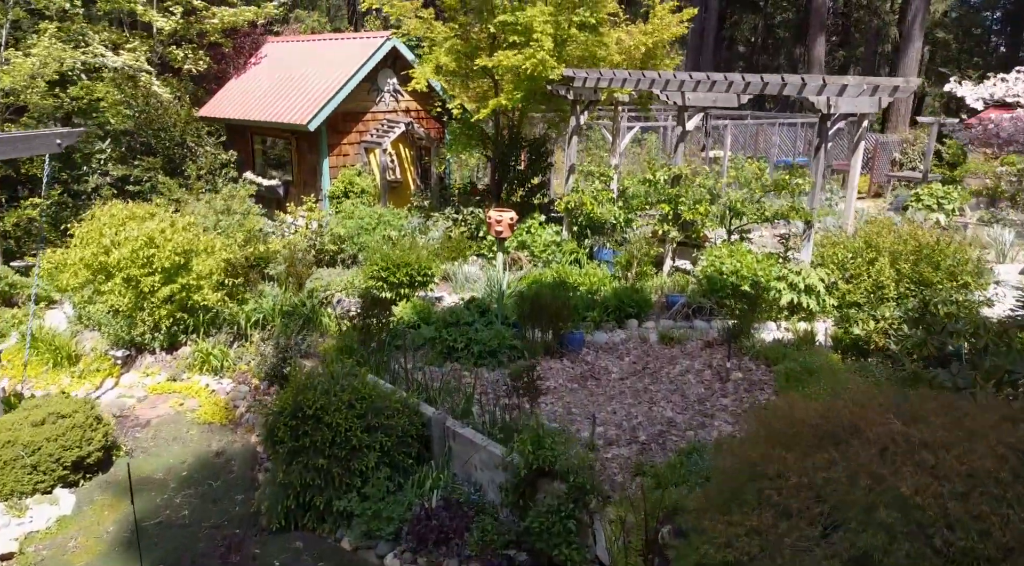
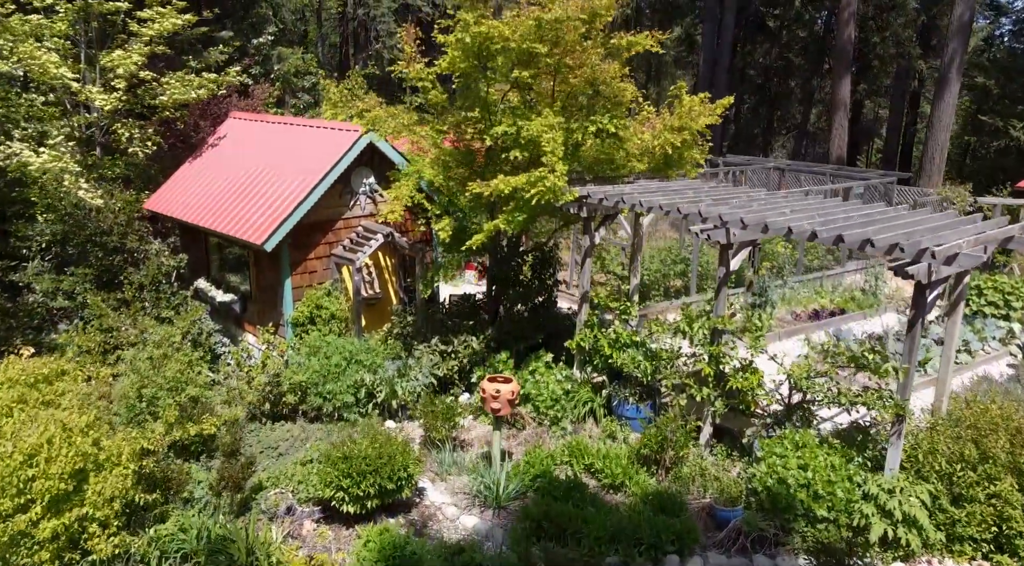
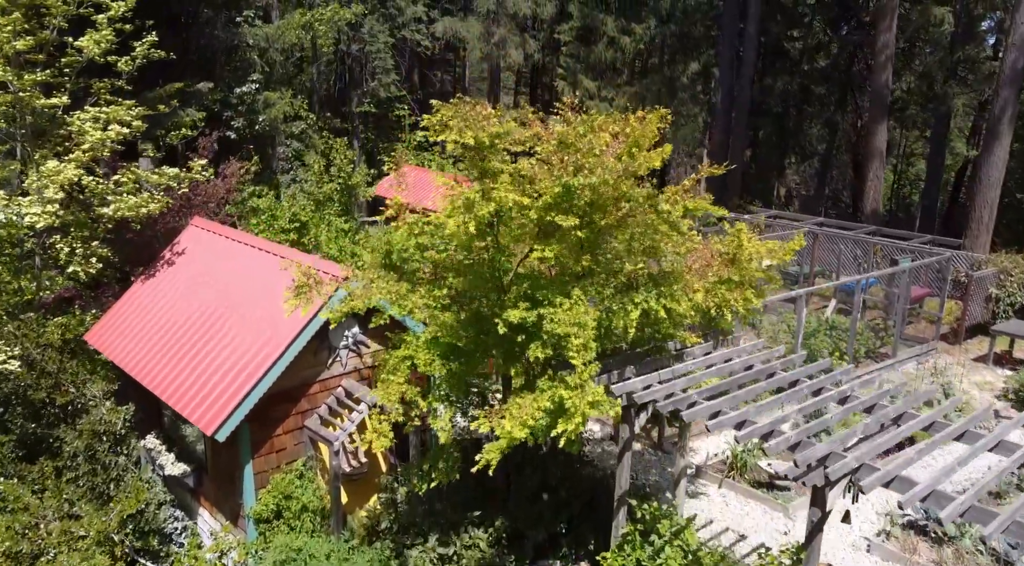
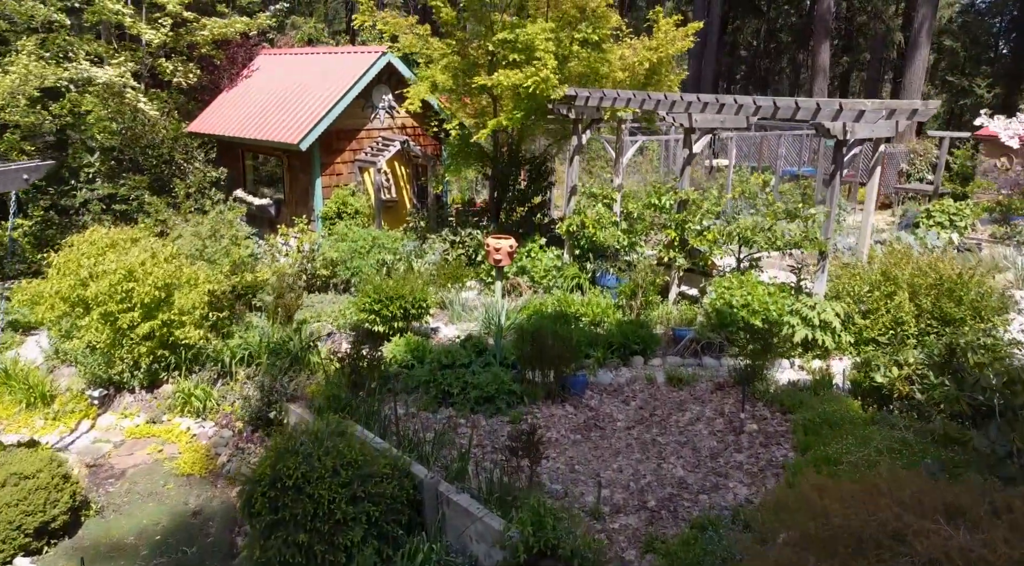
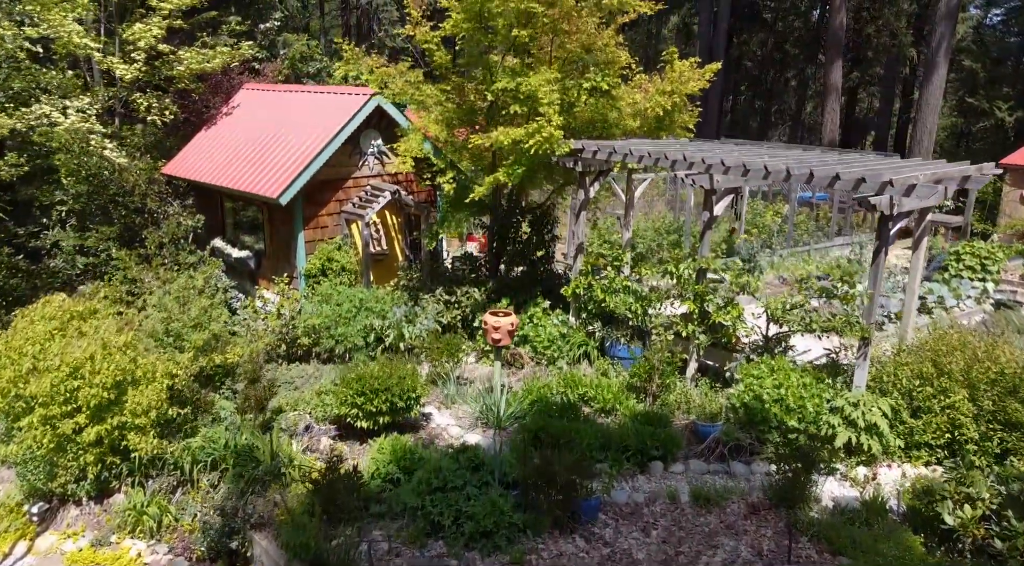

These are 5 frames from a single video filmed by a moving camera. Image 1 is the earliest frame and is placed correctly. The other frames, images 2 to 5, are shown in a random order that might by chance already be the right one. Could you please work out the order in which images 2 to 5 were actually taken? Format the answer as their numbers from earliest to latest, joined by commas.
4, 5, 2, 3
